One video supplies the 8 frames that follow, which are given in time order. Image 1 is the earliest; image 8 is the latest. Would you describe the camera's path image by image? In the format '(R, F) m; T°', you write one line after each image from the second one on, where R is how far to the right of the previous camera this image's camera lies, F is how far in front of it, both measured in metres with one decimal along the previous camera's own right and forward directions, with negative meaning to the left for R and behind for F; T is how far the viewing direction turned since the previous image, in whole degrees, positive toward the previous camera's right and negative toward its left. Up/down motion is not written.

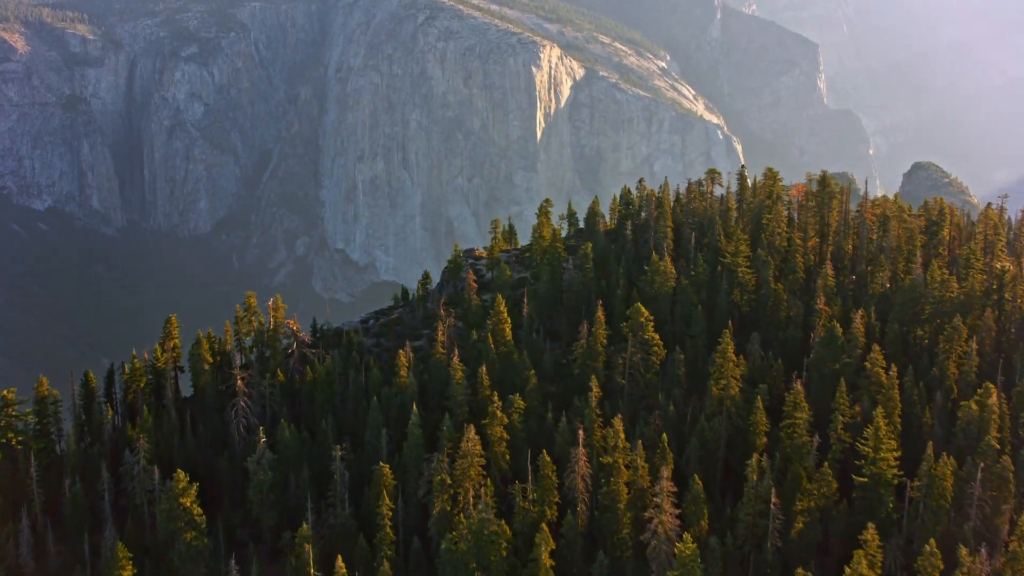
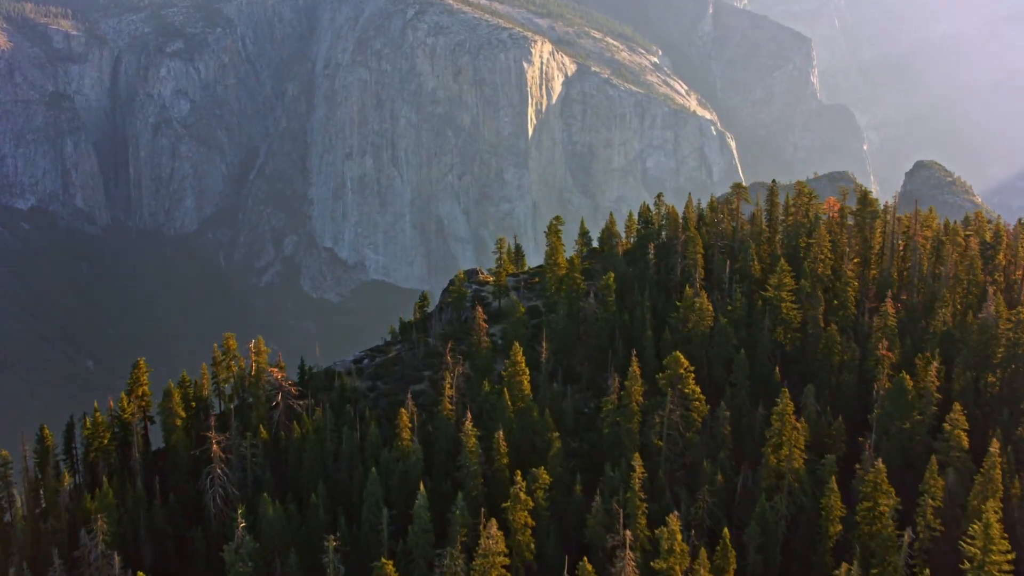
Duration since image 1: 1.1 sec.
(-0.8, +3.8) m; +1°
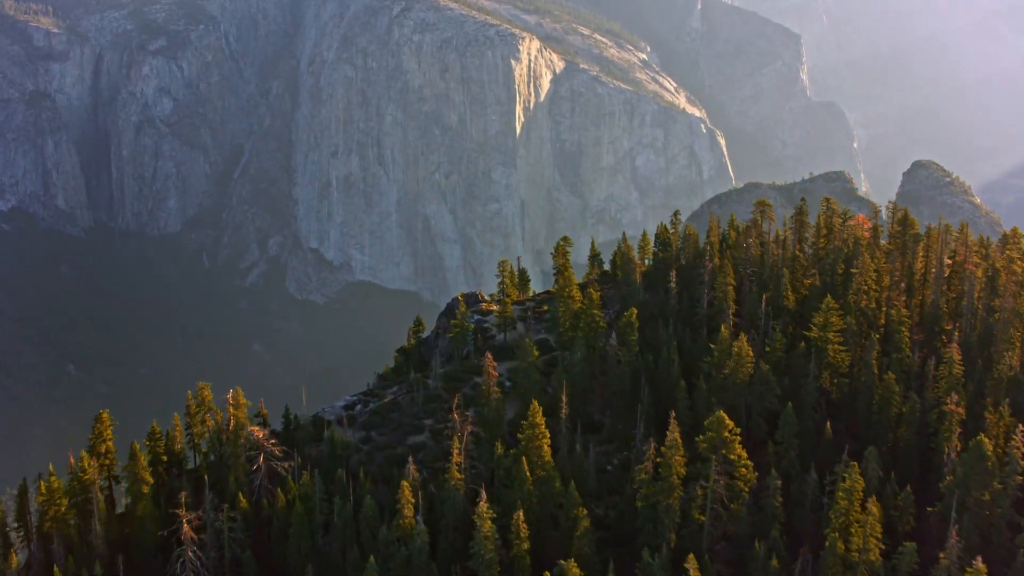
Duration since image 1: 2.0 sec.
(-0.7, +3.3) m; +1°
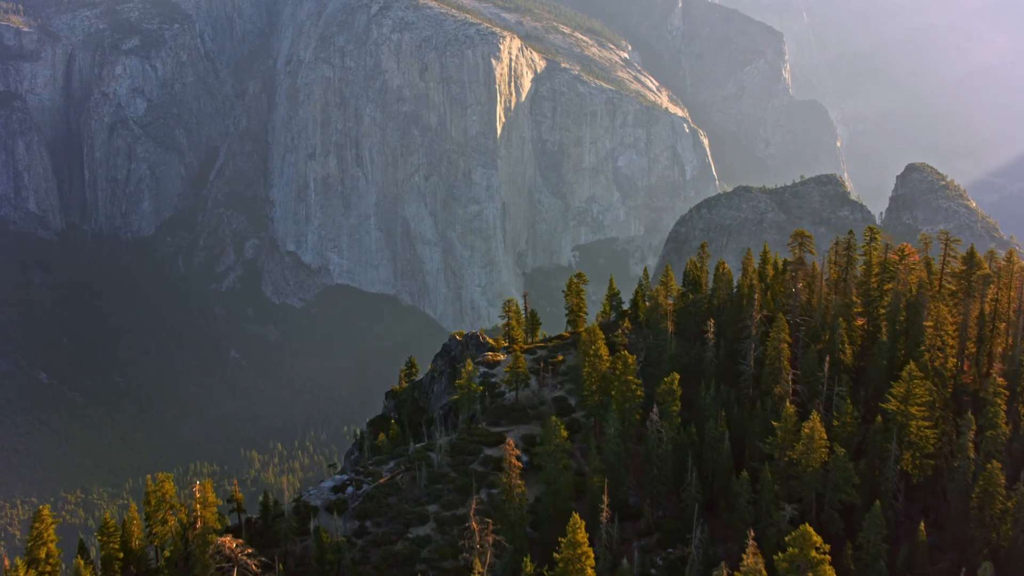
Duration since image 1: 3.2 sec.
(-1.0, +4.2) m; +1°
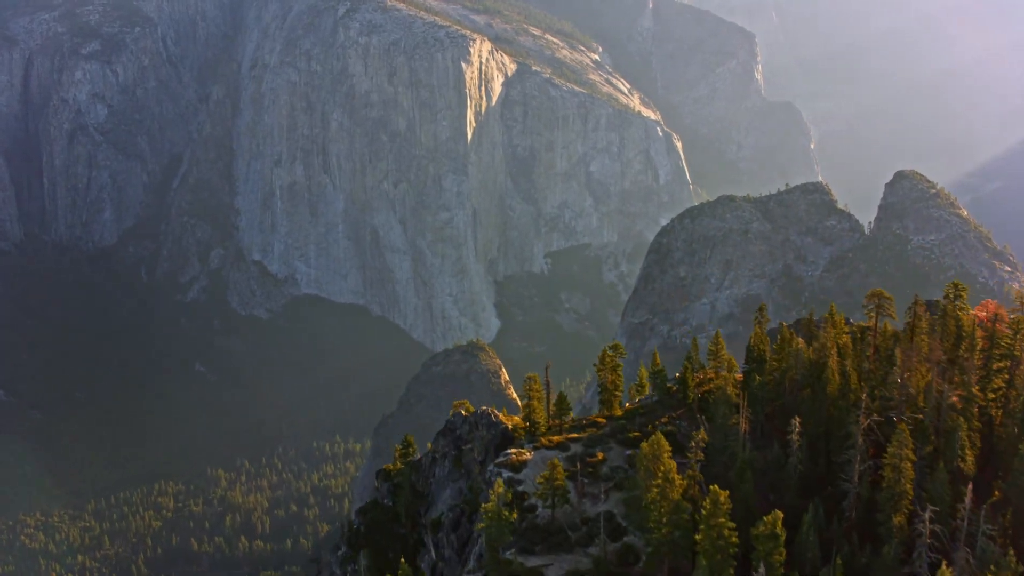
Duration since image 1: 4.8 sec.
(-1.5, +5.5) m; +2°
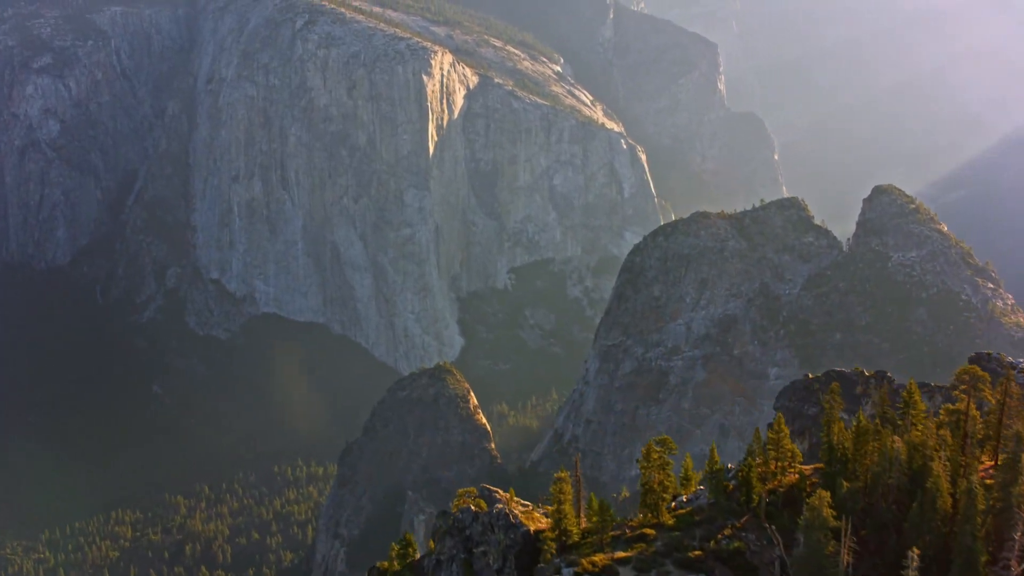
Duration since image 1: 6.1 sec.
(-0.6, +5.9) m; +2°
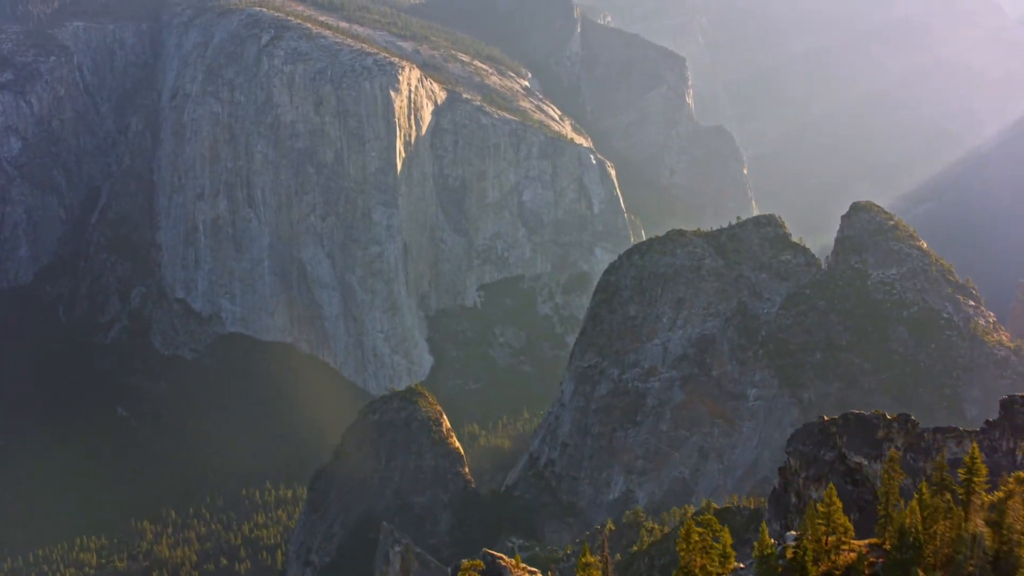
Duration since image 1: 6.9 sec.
(-0.1, +4.0) m; +2°
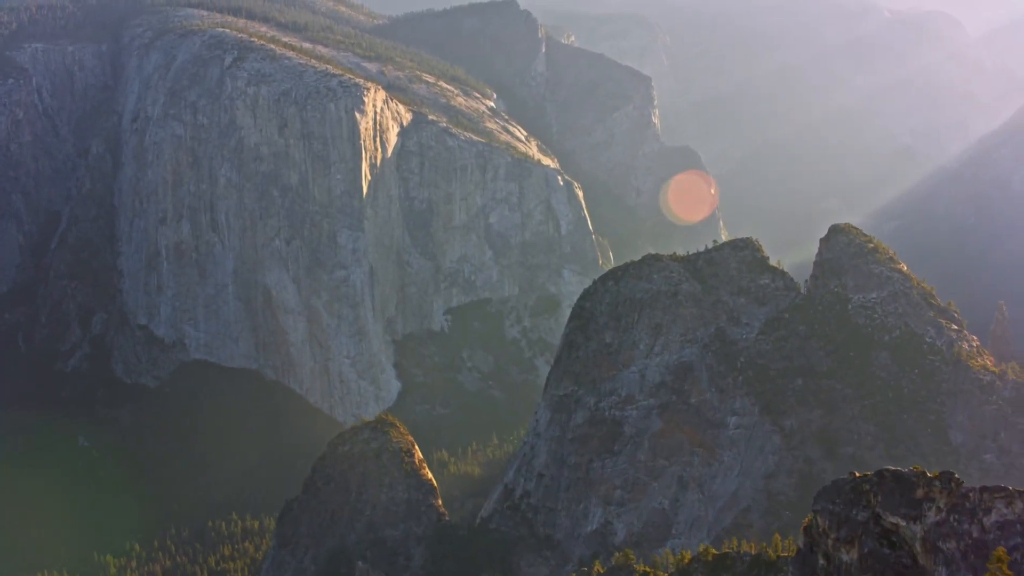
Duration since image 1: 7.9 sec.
(-0.5, +4.2) m; +2°
